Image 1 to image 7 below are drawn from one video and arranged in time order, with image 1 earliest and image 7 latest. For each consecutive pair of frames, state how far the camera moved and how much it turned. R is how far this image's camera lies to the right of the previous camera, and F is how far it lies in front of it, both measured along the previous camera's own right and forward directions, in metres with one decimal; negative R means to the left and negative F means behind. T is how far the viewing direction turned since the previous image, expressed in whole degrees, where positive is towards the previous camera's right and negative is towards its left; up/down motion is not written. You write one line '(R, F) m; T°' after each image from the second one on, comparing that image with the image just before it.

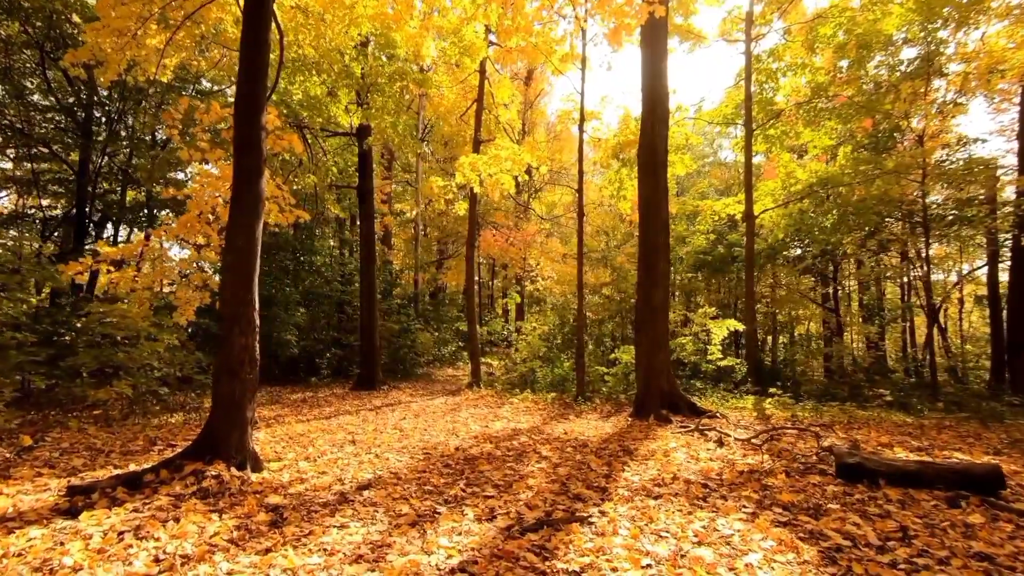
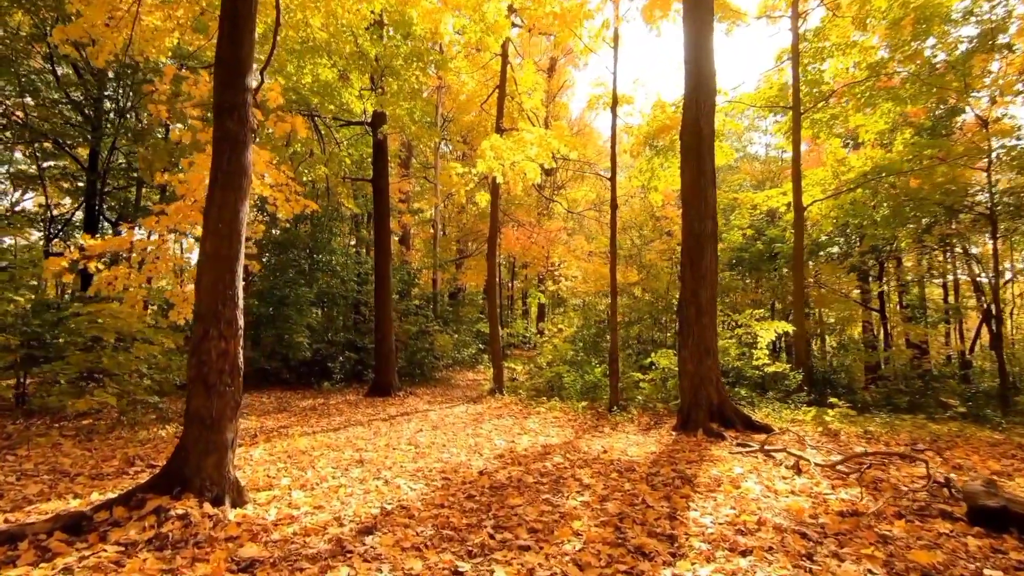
(-0.1, +0.8) m; -2°
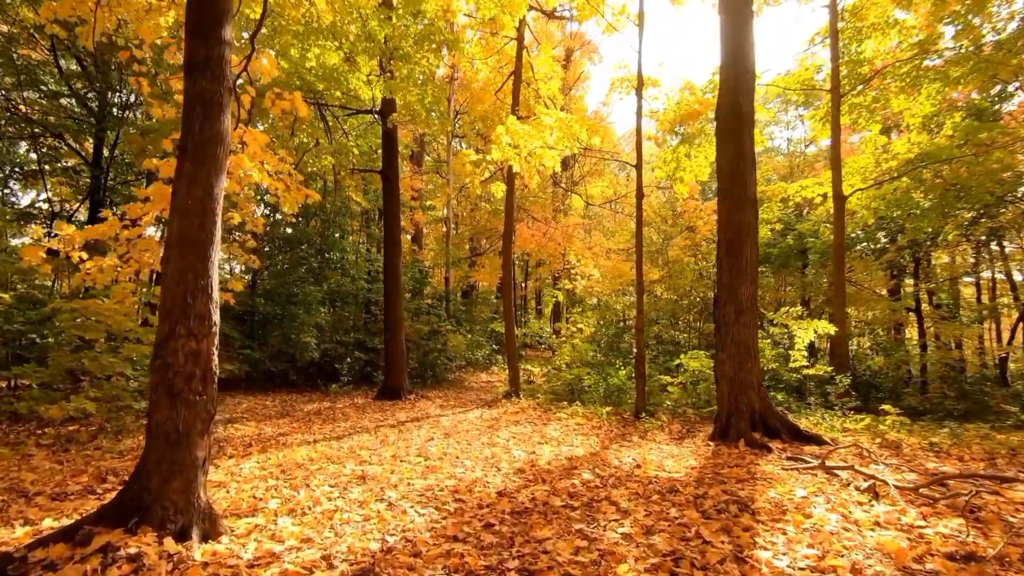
(-0.1, +0.6) m; -2°
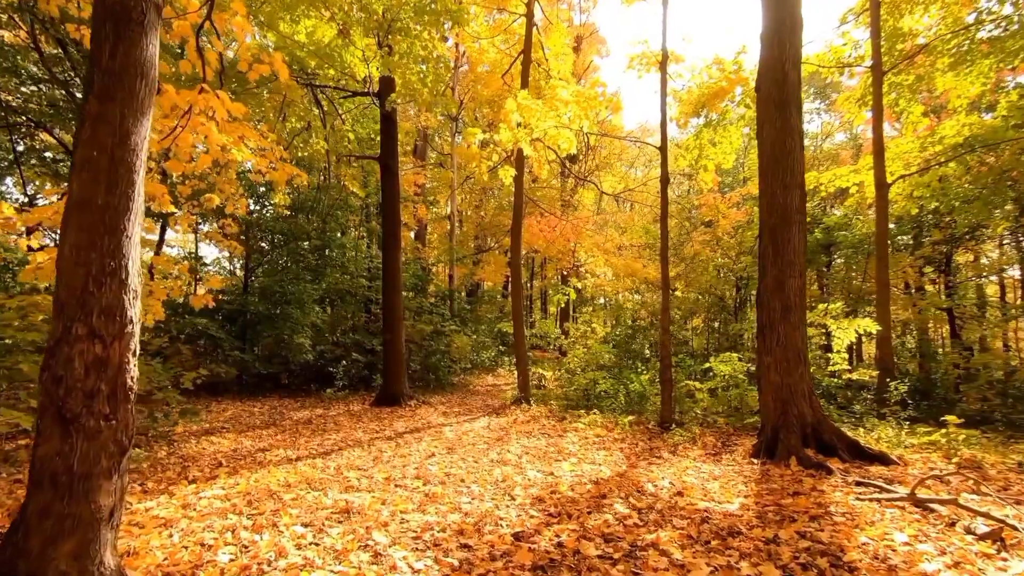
(-0.1, +0.8) m; -1°
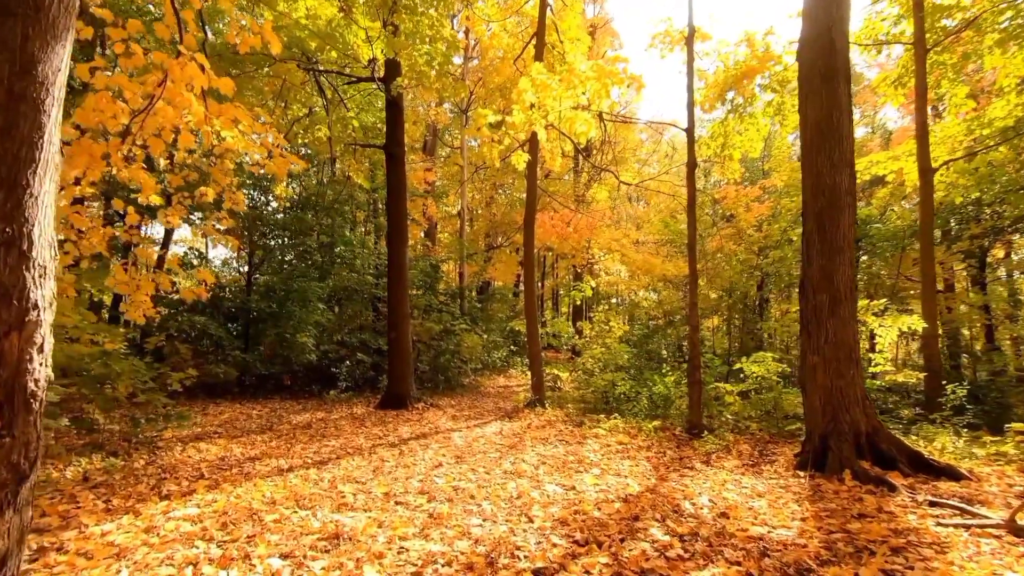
(0.0, +0.5) m; -1°
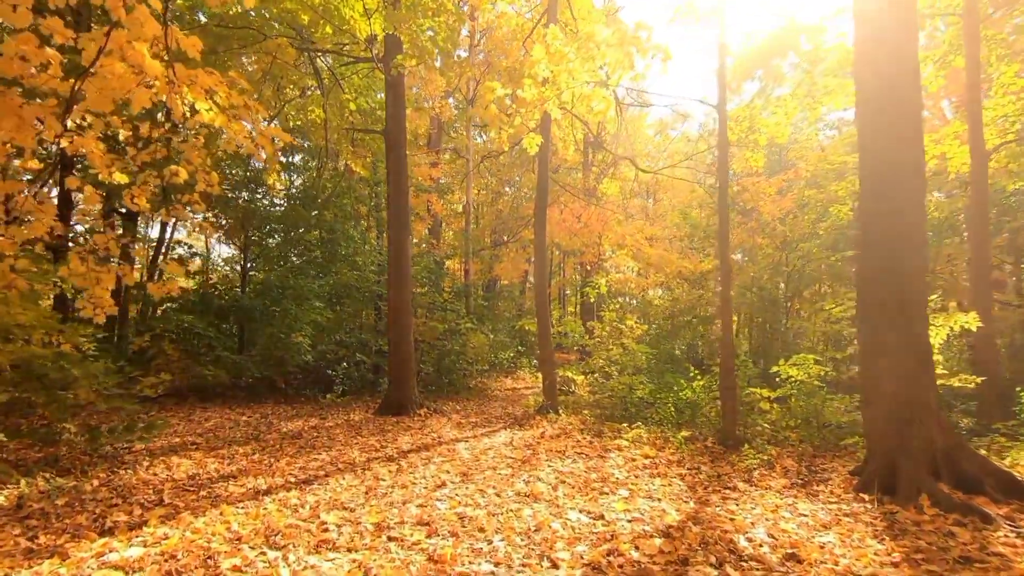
(-0.1, +0.7) m; -1°
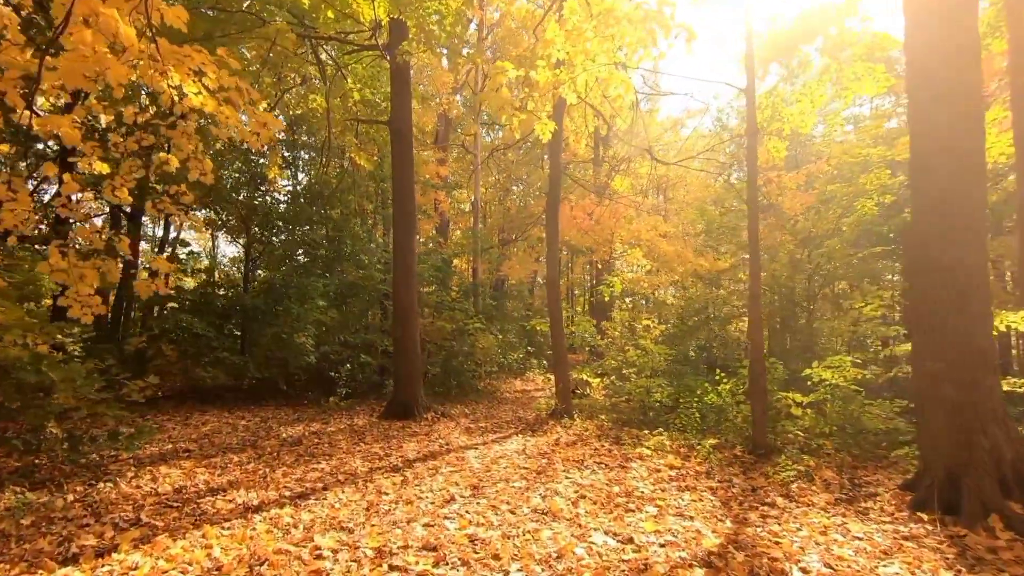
(-0.1, +0.4) m; -1°
